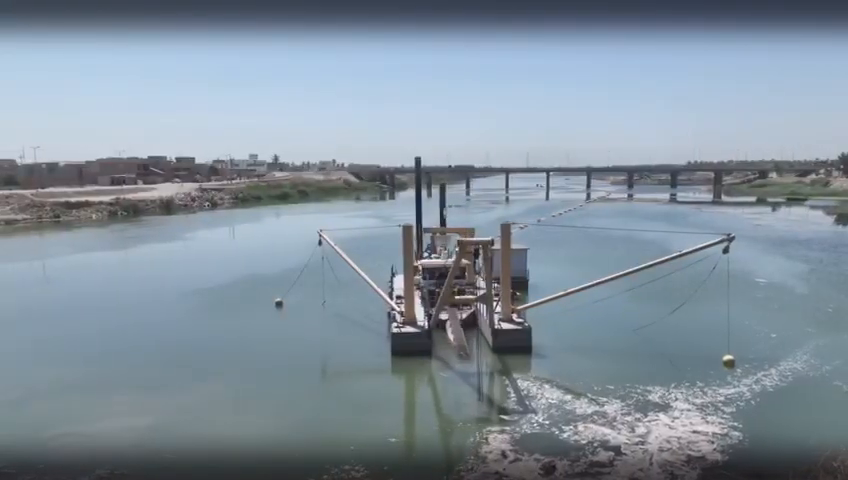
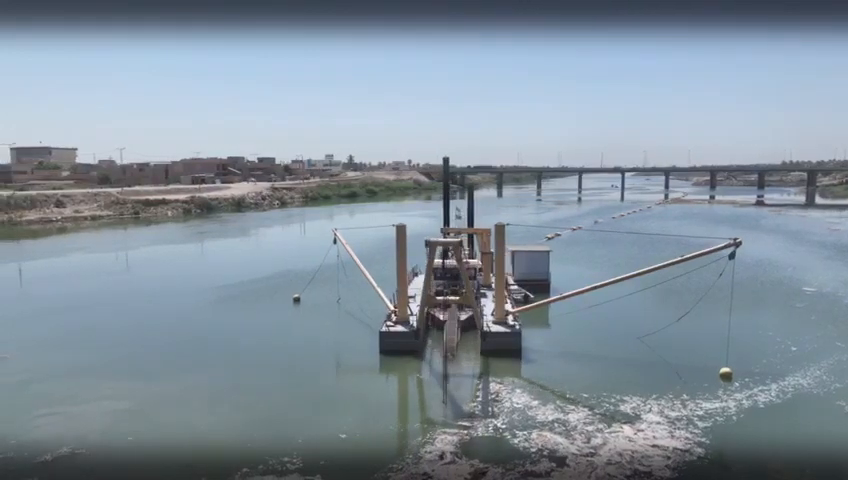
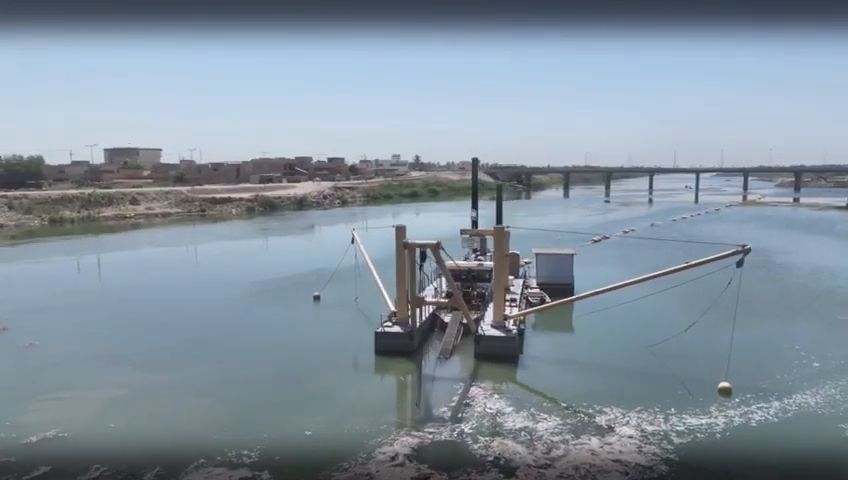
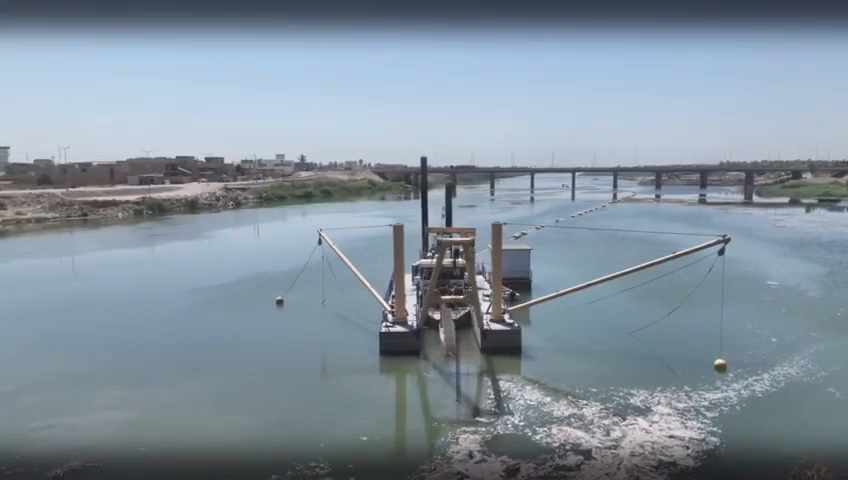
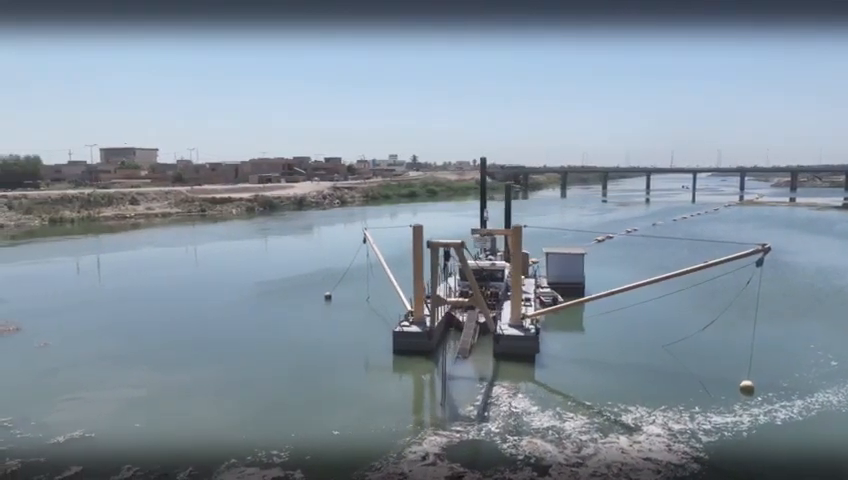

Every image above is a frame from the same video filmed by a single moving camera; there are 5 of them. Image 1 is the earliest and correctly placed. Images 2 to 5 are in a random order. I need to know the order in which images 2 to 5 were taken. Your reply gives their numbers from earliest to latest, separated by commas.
4, 2, 5, 3
